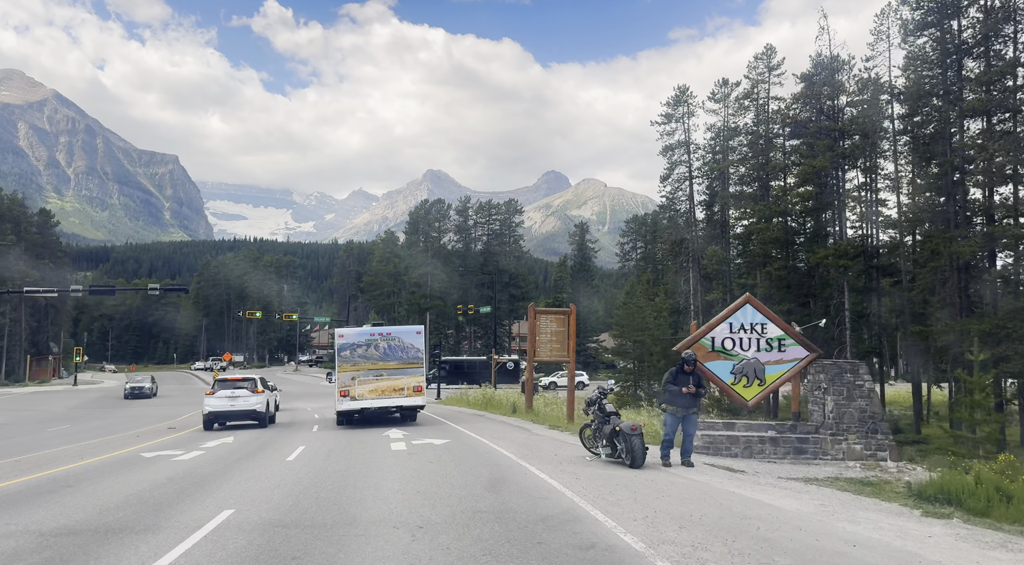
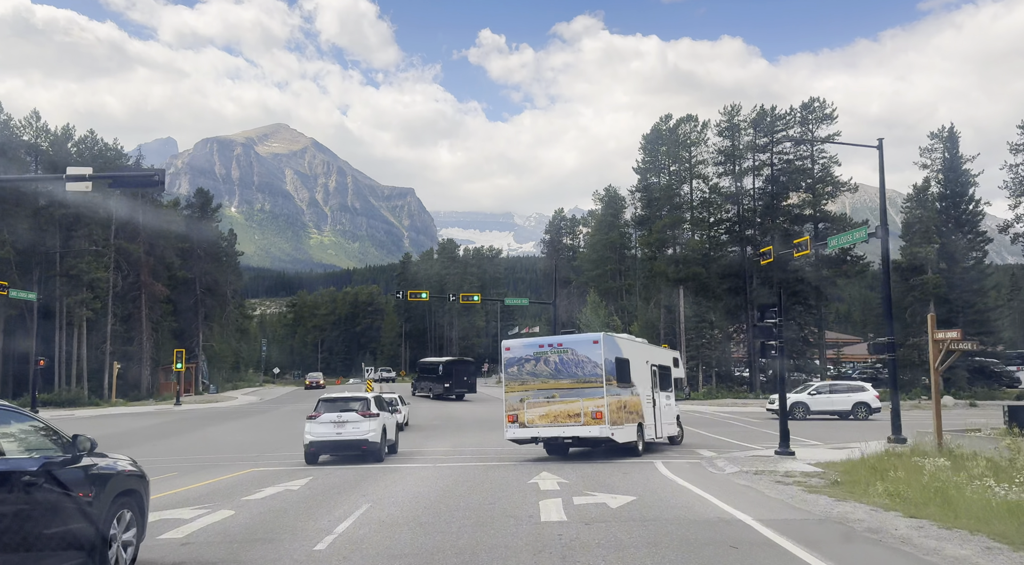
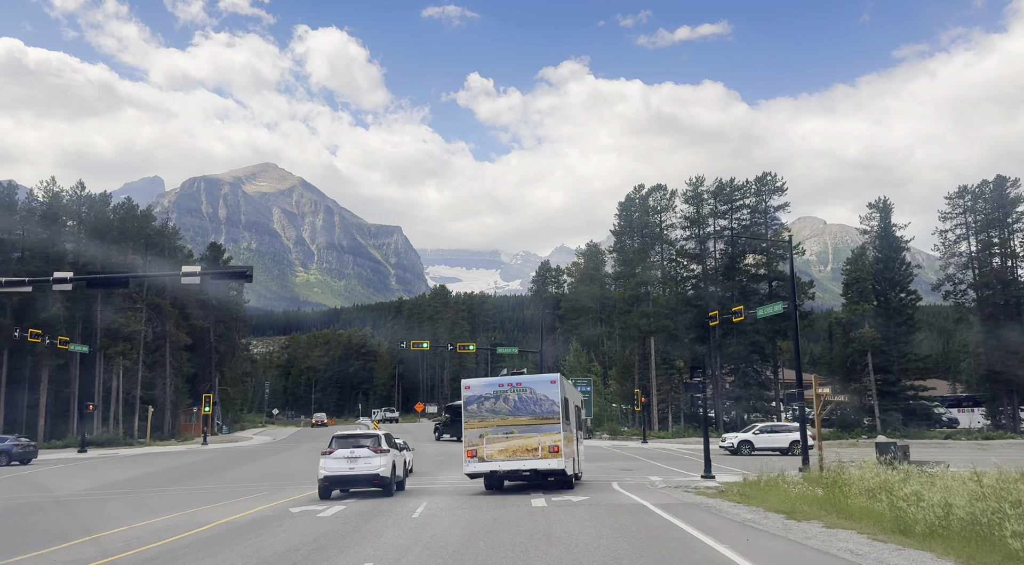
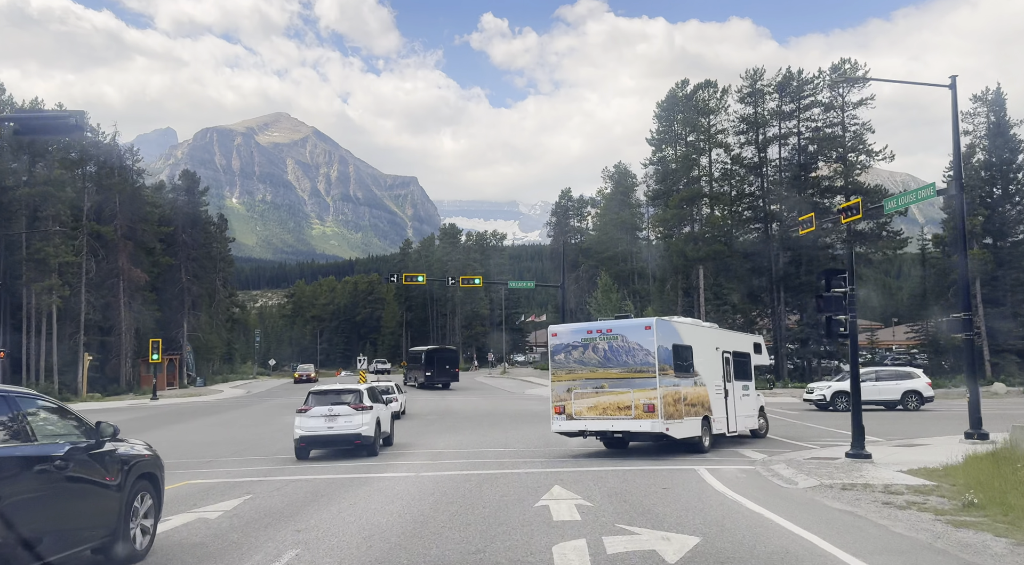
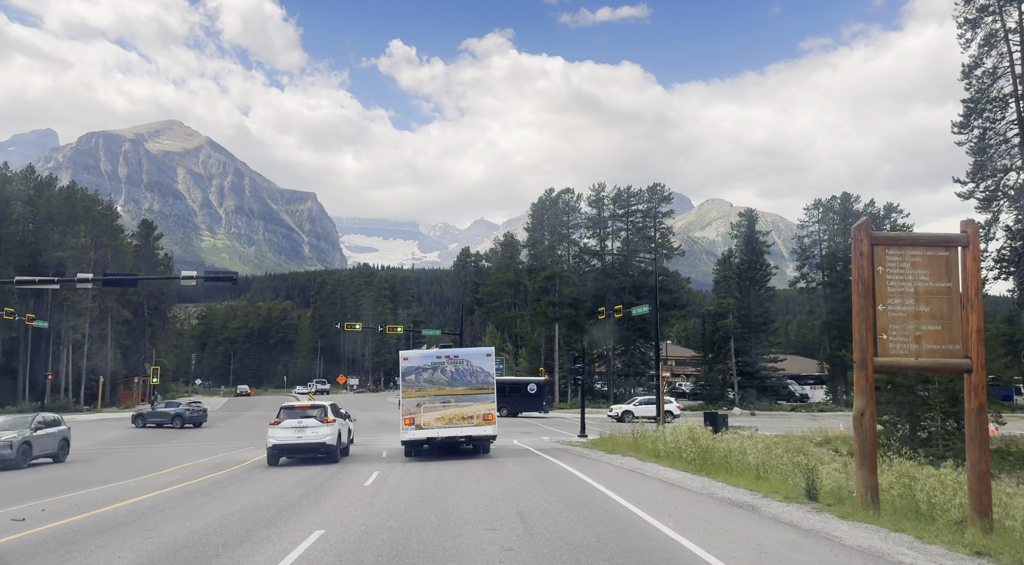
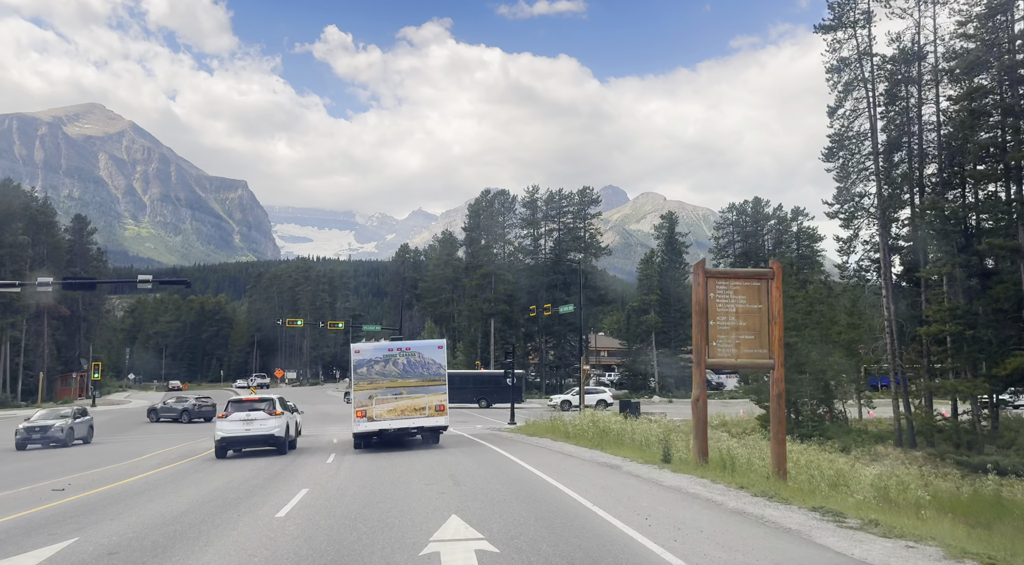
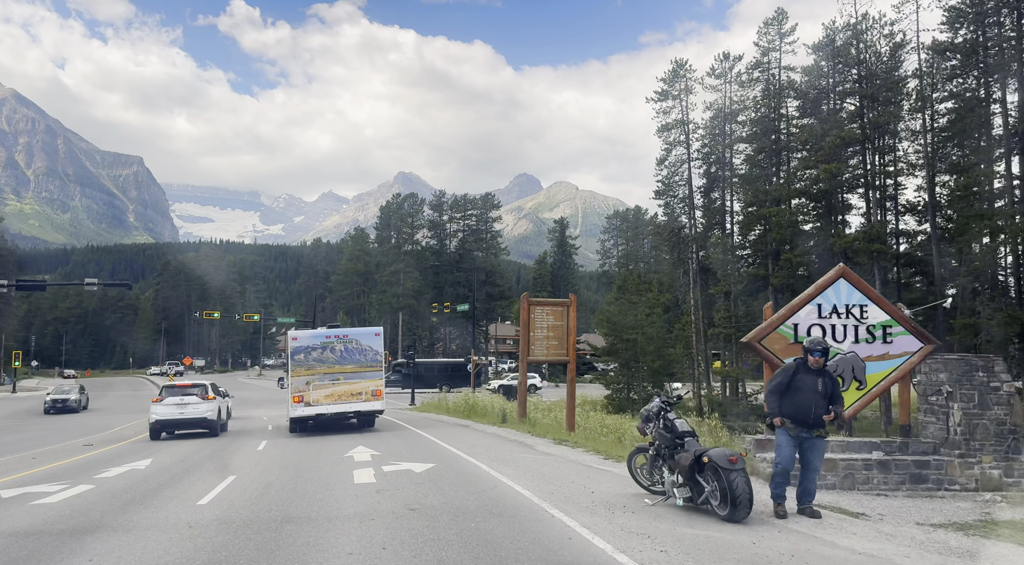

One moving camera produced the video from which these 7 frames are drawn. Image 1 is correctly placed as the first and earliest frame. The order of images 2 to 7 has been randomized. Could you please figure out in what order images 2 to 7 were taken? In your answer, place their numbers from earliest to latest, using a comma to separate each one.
7, 6, 5, 3, 2, 4
